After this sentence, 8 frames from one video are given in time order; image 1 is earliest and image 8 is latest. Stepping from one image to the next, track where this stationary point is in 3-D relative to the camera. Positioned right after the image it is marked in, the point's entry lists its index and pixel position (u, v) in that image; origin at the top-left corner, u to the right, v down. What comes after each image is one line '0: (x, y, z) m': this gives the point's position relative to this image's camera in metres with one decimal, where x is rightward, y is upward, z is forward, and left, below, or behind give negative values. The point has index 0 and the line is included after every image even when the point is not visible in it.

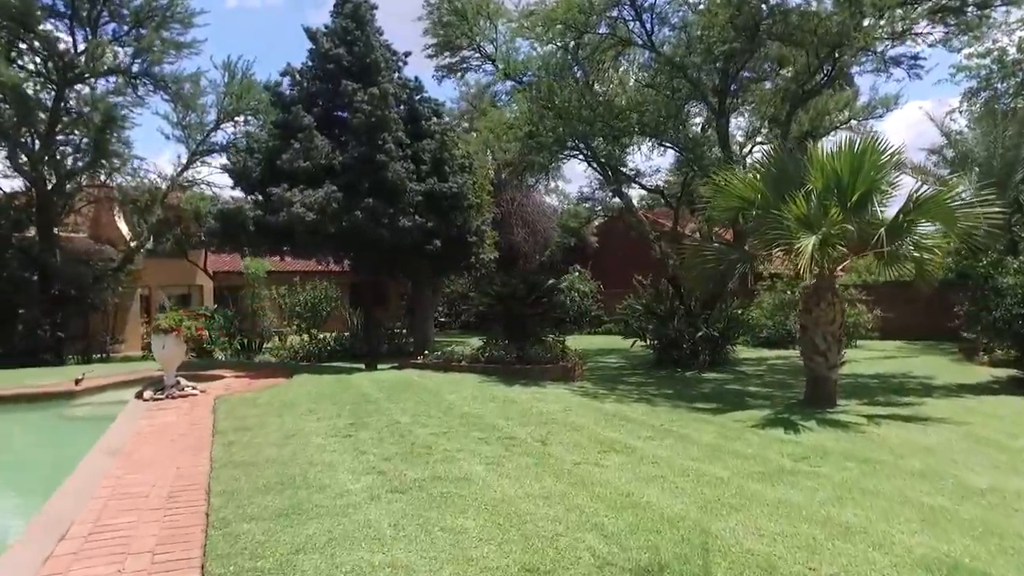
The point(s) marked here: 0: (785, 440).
0: (+3.1, -1.7, +7.7) m
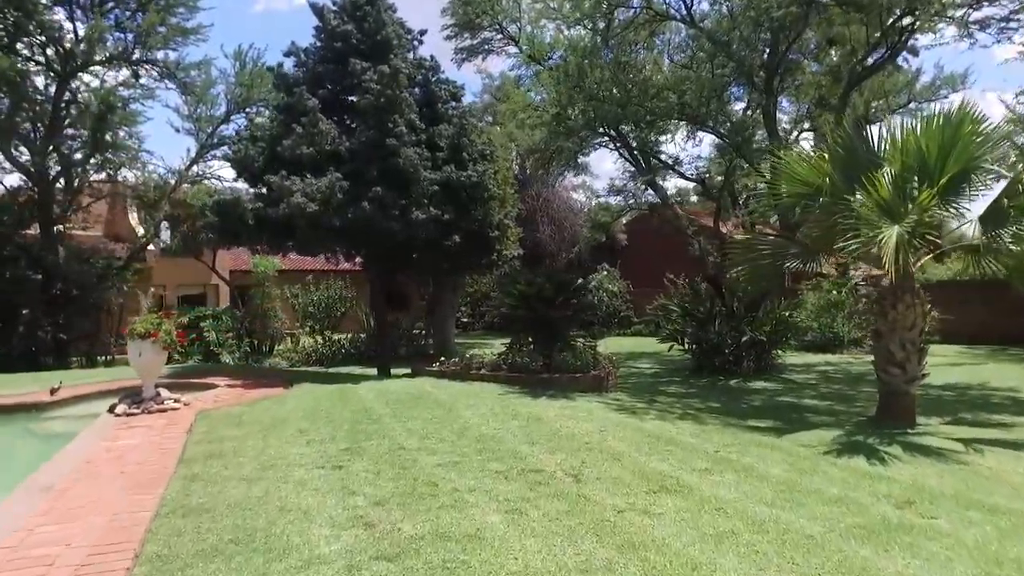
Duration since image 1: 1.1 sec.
0: (+3.3, -1.7, +6.2) m
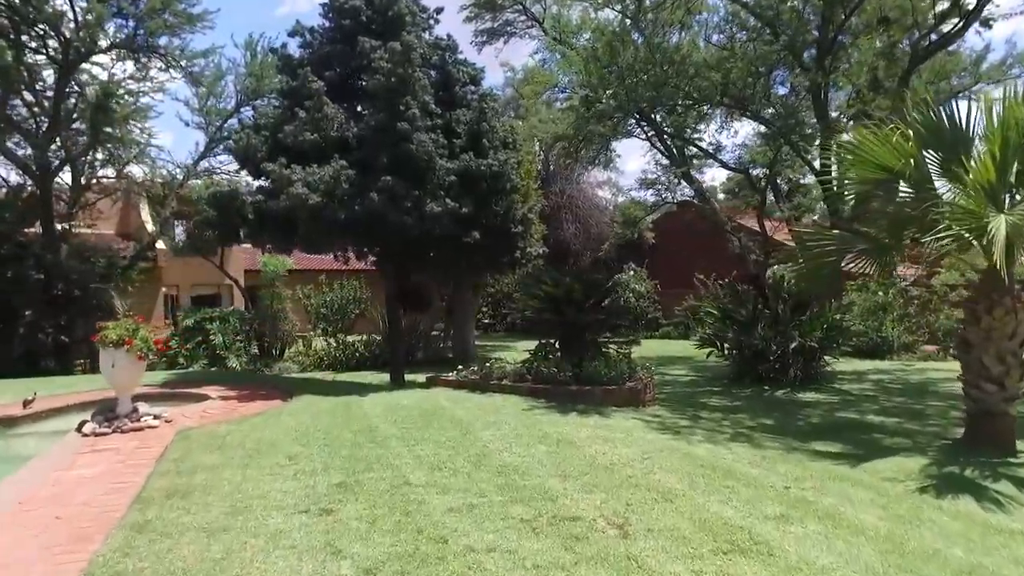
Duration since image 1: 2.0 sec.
0: (+3.6, -1.7, +4.9) m
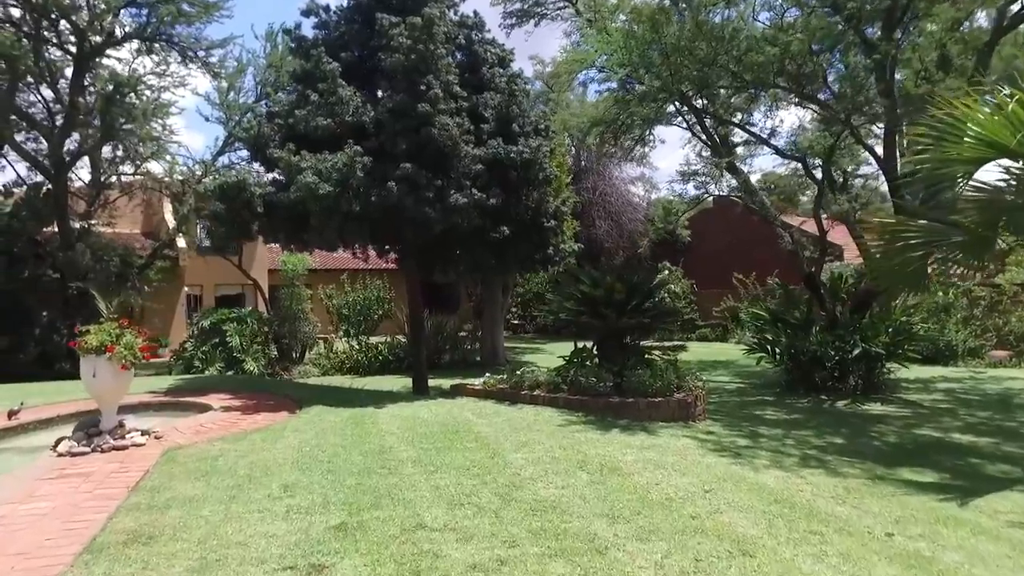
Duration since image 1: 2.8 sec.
0: (+3.8, -1.7, +3.8) m
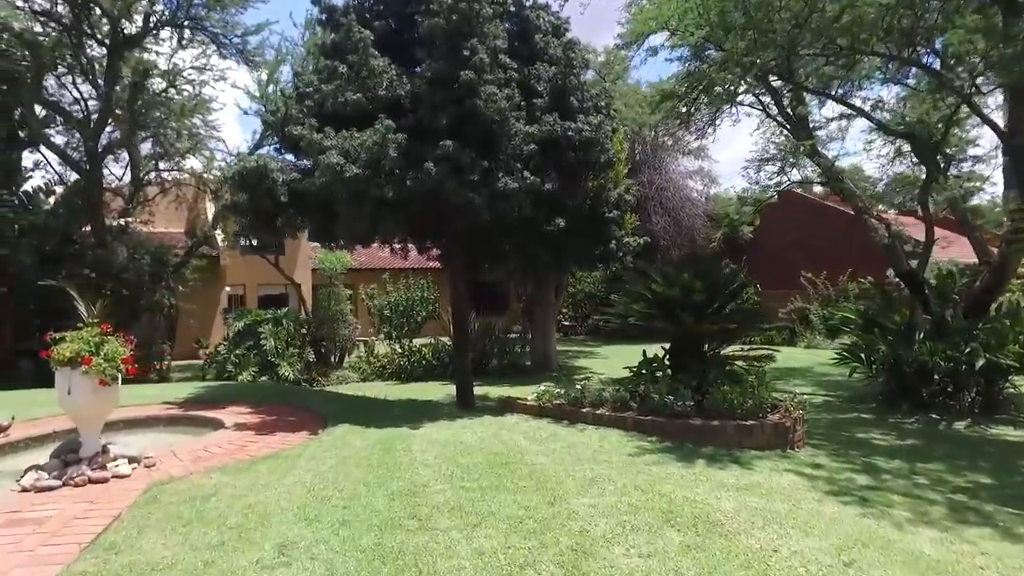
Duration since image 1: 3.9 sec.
0: (+4.1, -1.7, +2.1) m
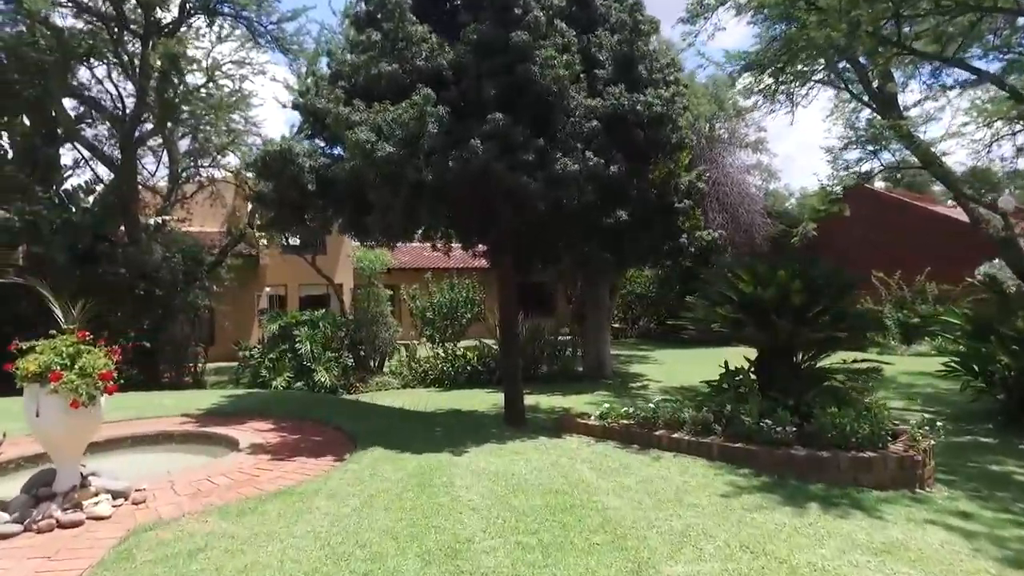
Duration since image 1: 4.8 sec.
0: (+4.3, -1.7, +0.7) m
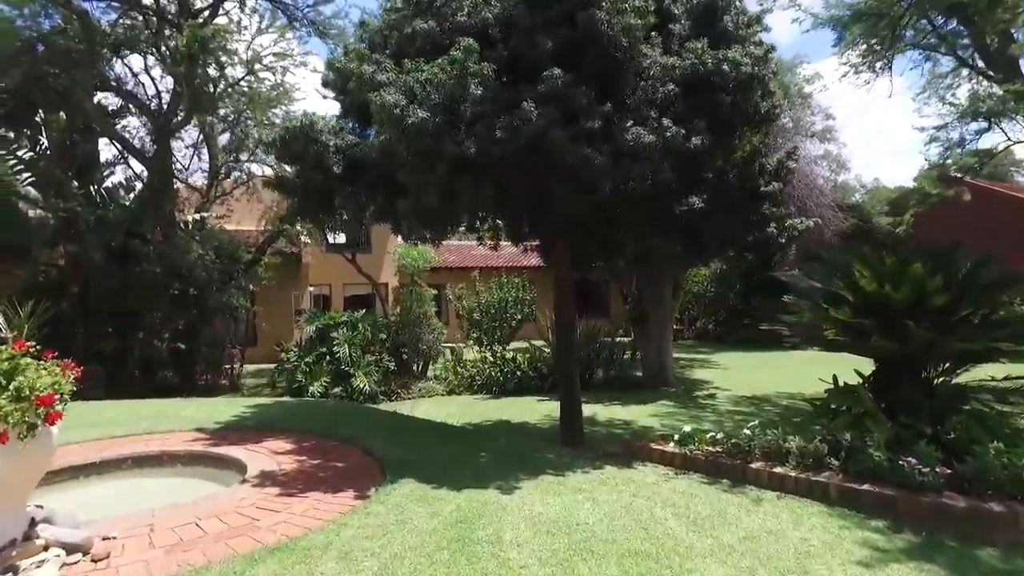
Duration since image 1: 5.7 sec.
0: (+4.3, -1.7, -0.9) m
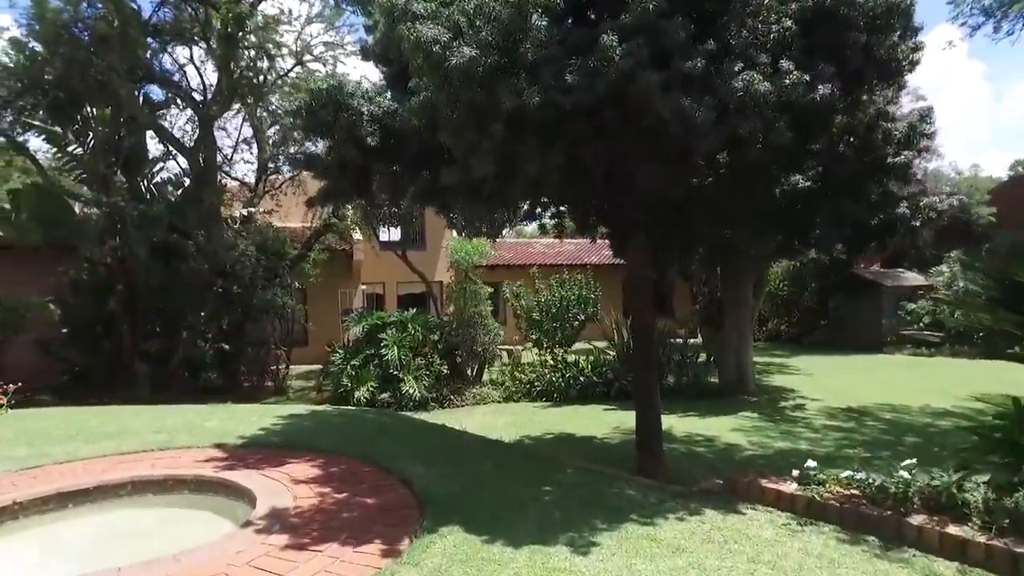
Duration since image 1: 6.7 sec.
0: (+4.2, -1.7, -2.4) m
